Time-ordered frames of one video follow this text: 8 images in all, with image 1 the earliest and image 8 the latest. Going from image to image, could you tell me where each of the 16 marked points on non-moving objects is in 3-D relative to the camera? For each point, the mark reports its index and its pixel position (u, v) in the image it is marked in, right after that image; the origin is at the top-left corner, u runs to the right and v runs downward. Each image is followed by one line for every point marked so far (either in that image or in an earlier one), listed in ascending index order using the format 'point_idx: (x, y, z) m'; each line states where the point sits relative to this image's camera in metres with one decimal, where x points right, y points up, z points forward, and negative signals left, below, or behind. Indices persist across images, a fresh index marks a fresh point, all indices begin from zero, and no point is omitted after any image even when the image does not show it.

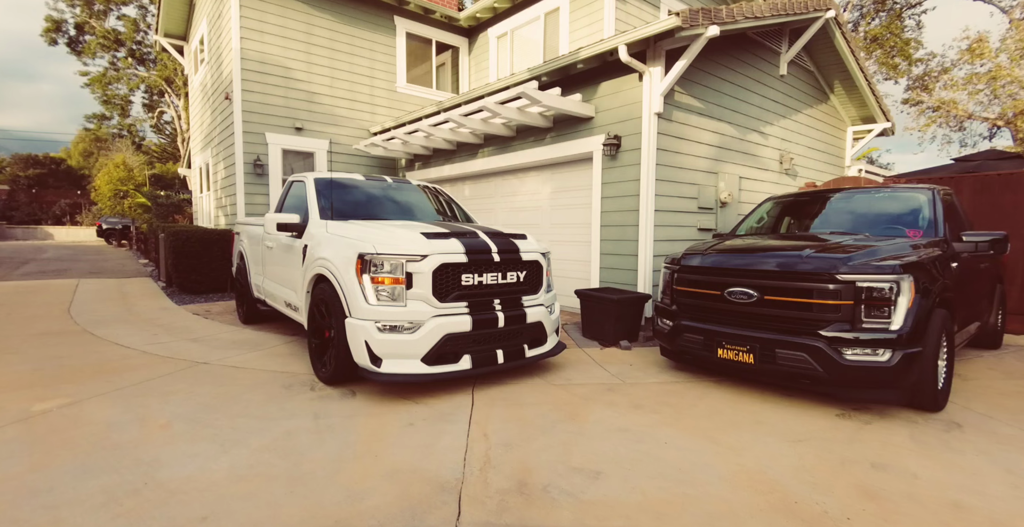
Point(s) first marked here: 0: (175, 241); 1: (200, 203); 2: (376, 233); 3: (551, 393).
0: (-5.7, +0.4, +8.3) m
1: (-7.7, +1.5, +12.1) m
2: (-1.1, +0.2, +3.8) m
3: (+0.3, -1.0, +3.8) m
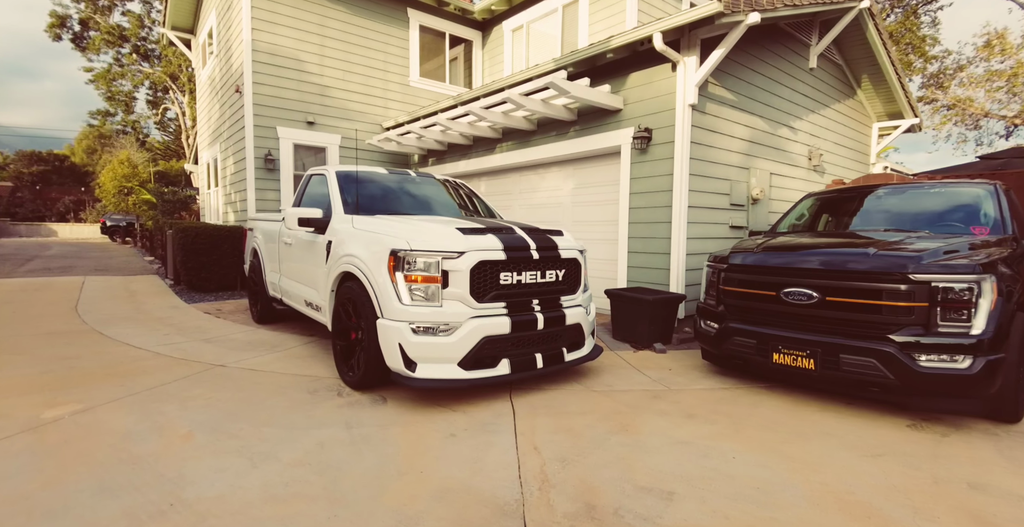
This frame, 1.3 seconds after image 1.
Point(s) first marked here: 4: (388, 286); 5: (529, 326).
0: (-5.4, +0.4, +8.0) m
1: (-7.4, +1.5, +11.9) m
2: (-0.8, +0.3, +3.6) m
3: (+0.6, -1.0, +3.6) m
4: (-0.9, -0.2, +3.4) m
5: (+0.1, -0.5, +3.5) m
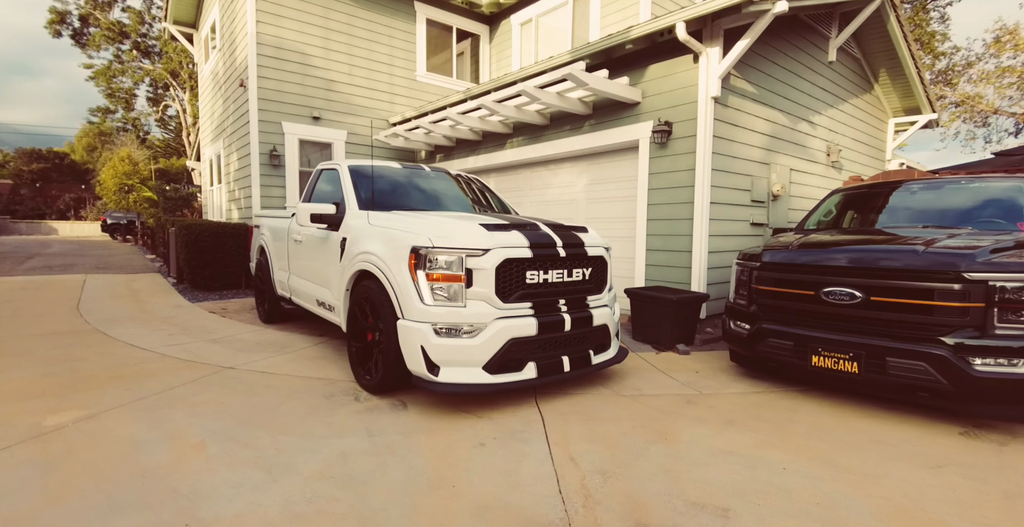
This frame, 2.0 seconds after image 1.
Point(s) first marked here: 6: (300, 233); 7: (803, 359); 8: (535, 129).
0: (-5.2, +0.5, +7.8) m
1: (-7.2, +1.6, +11.7) m
2: (-0.6, +0.3, +3.4) m
3: (+0.8, -1.0, +3.4) m
4: (-0.7, -0.1, +3.2) m
5: (+0.3, -0.4, +3.4) m
6: (-2.1, +0.3, +4.8) m
7: (+2.1, -0.7, +3.5) m
8: (+0.4, +2.1, +7.5) m
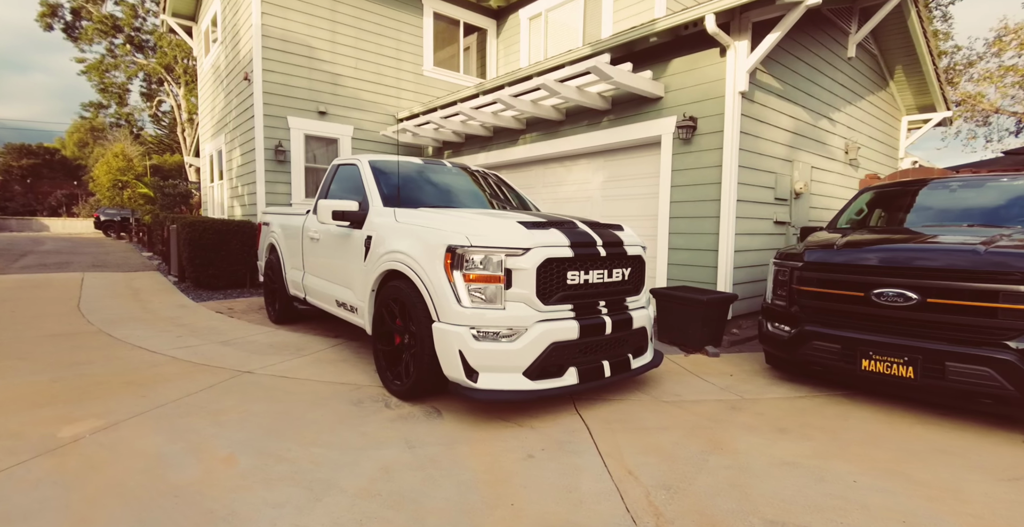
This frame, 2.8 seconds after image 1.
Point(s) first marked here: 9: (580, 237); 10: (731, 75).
0: (-5.0, +0.5, +7.6) m
1: (-7.0, +1.6, +11.4) m
2: (-0.3, +0.3, +3.2) m
3: (+1.0, -1.0, +3.2) m
4: (-0.4, -0.1, +3.0) m
5: (+0.6, -0.4, +3.2) m
6: (-1.9, +0.3, +4.6) m
7: (+2.3, -0.7, +3.4) m
8: (+0.6, +2.1, +7.3) m
9: (+0.5, +0.2, +3.3) m
10: (+2.4, +2.0, +5.3) m
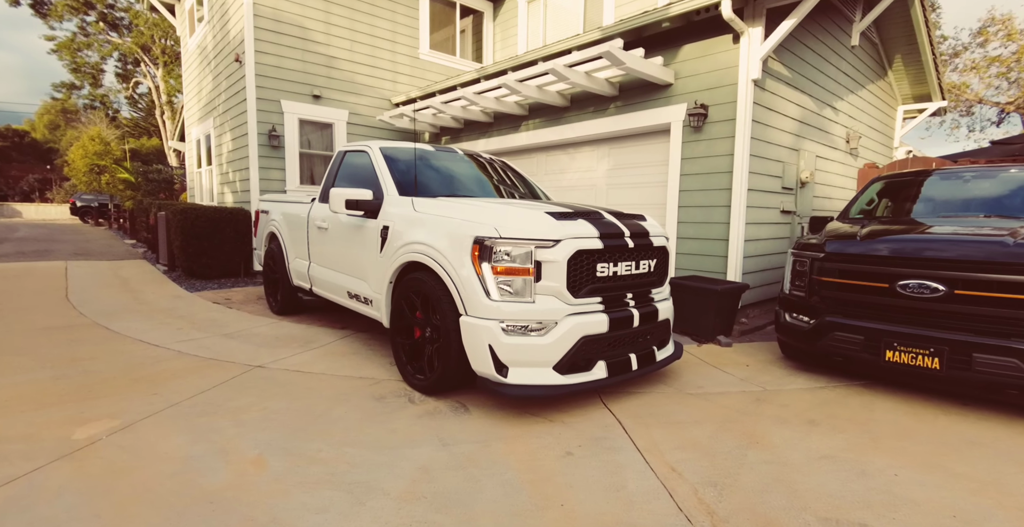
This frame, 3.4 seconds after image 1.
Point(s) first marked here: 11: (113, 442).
0: (-5.0, +0.7, +7.4) m
1: (-7.1, +1.9, +11.1) m
2: (-0.1, +0.3, +3.1) m
3: (+1.2, -0.9, +3.2) m
4: (-0.2, -0.1, +2.9) m
5: (+0.7, -0.4, +3.1) m
6: (-1.7, +0.4, +4.5) m
7: (+2.5, -0.6, +3.4) m
8: (+0.6, +2.3, +7.2) m
9: (+0.6, +0.2, +3.2) m
10: (+2.5, +2.1, +5.2) m
11: (-2.0, -0.9, +2.5) m
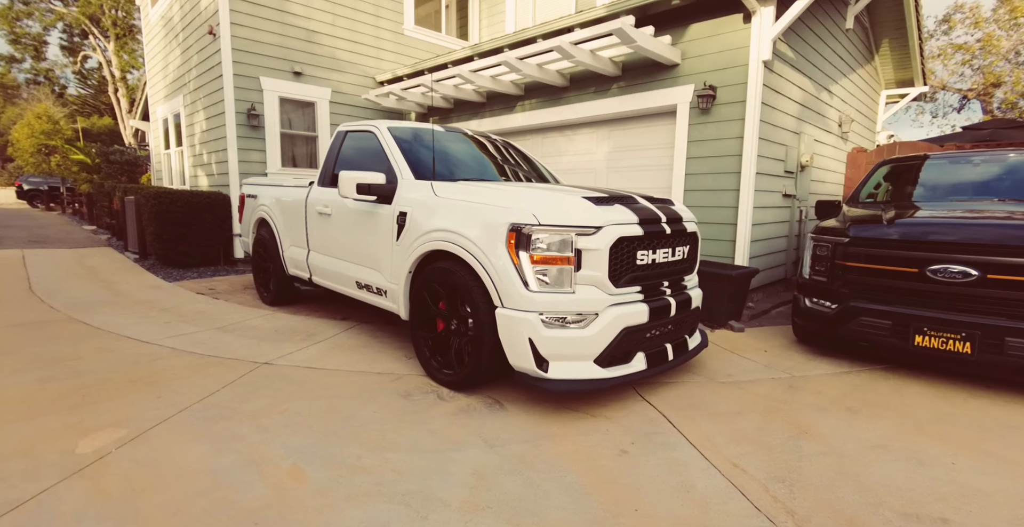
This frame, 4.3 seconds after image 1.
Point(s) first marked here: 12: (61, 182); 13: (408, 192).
0: (-5.0, +0.8, +6.9) m
1: (-7.4, +2.2, +10.4) m
2: (+0.1, +0.4, +2.9) m
3: (+1.4, -0.9, +3.2) m
4: (0.0, 0.0, +2.8) m
5: (+0.9, -0.3, +3.0) m
6: (-1.6, +0.5, +4.2) m
7: (+2.7, -0.5, +3.4) m
8: (+0.6, +2.5, +7.0) m
9: (+0.8, +0.3, +3.0) m
10: (+2.5, +2.3, +5.1) m
11: (-1.8, -0.9, +2.2) m
12: (-17.6, +3.2, +19.2) m
13: (-0.7, +0.5, +3.5) m
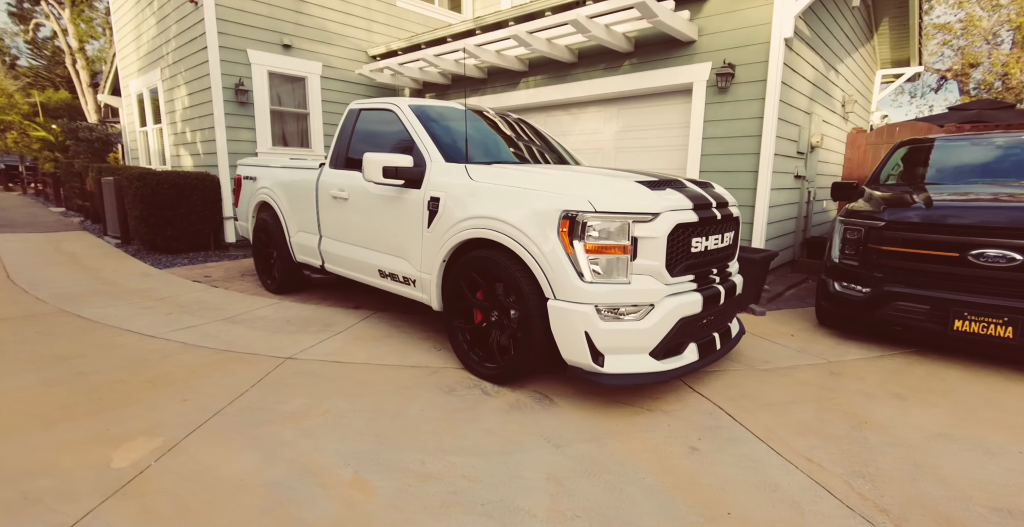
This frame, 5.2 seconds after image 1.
0: (-4.9, +1.0, +6.5) m
1: (-7.4, +2.5, +9.8) m
2: (+0.3, +0.5, +2.8) m
3: (+1.7, -0.8, +3.1) m
4: (+0.3, 0.0, +2.6) m
5: (+1.2, -0.2, +2.9) m
6: (-1.4, +0.6, +4.0) m
7: (+3.0, -0.4, +3.4) m
8: (+0.6, +2.7, +6.8) m
9: (+1.1, +0.4, +2.9) m
10: (+2.7, +2.5, +5.0) m
11: (-1.4, -0.8, +2.0) m
12: (-18.1, +3.8, +18.1) m
13: (-0.5, +0.6, +3.3) m
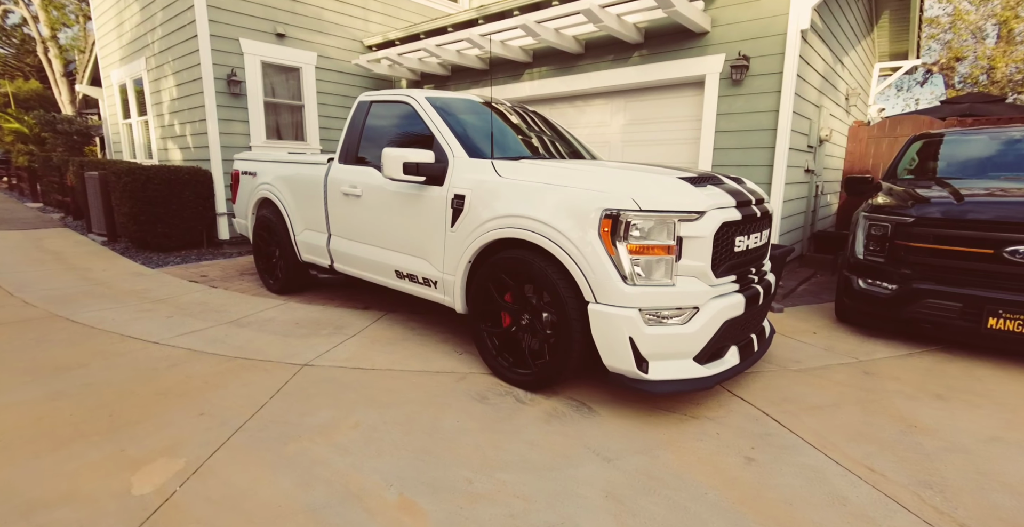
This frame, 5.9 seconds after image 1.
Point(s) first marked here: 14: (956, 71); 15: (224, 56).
0: (-4.8, +1.0, +6.2) m
1: (-7.5, +2.5, +9.4) m
2: (+0.5, +0.5, +2.6) m
3: (+1.9, -0.8, +3.0) m
4: (+0.5, 0.0, +2.5) m
5: (+1.4, -0.2, +2.8) m
6: (-1.2, +0.6, +3.8) m
7: (+3.1, -0.4, +3.3) m
8: (+0.7, +2.8, +6.6) m
9: (+1.3, +0.4, +2.8) m
10: (+2.8, +2.5, +4.9) m
11: (-1.2, -0.9, +1.9) m
12: (-18.3, +3.9, +17.4) m
13: (-0.3, +0.6, +3.1) m
14: (+15.4, +6.6, +16.9) m
15: (-4.0, +2.9, +6.8) m
